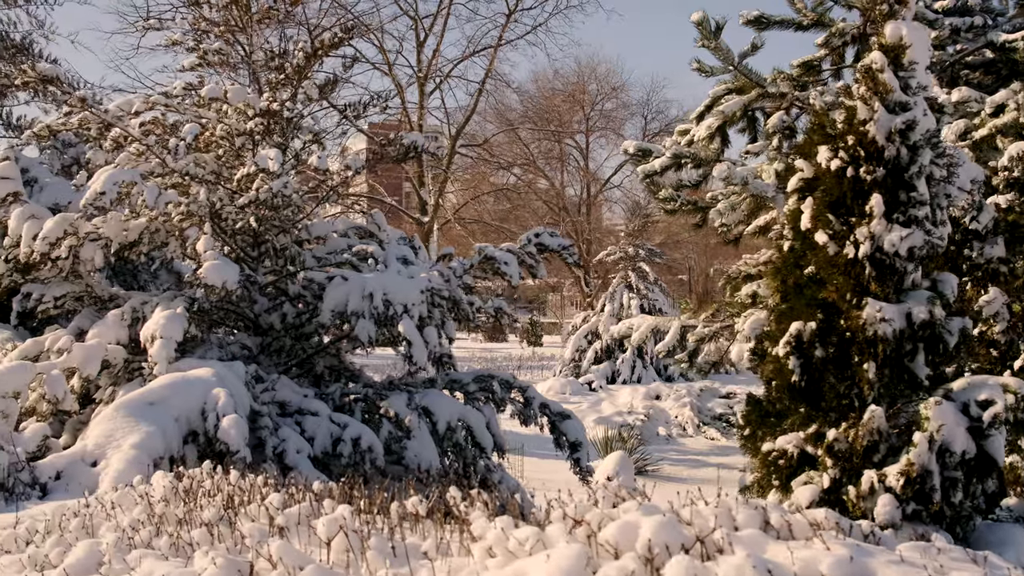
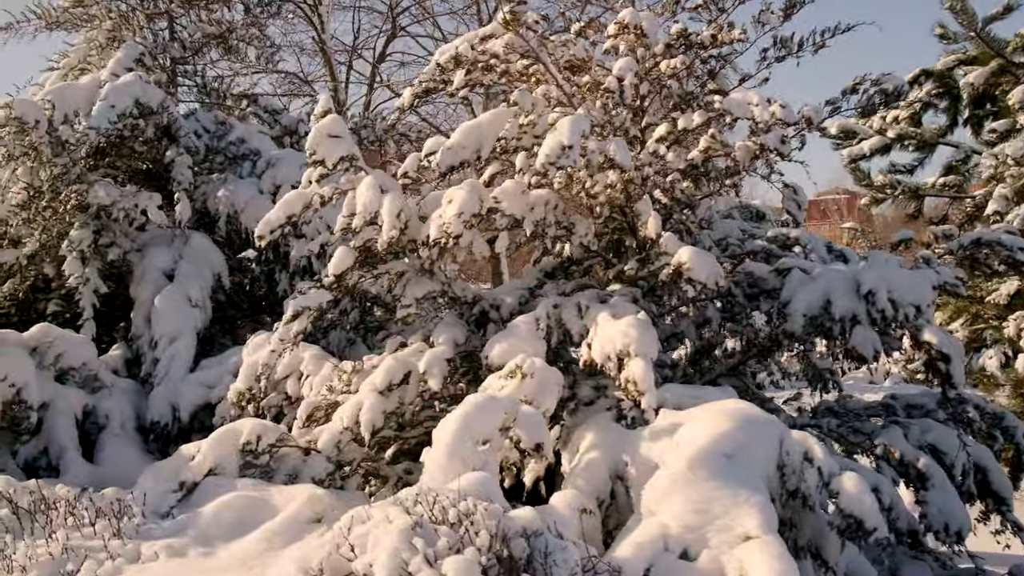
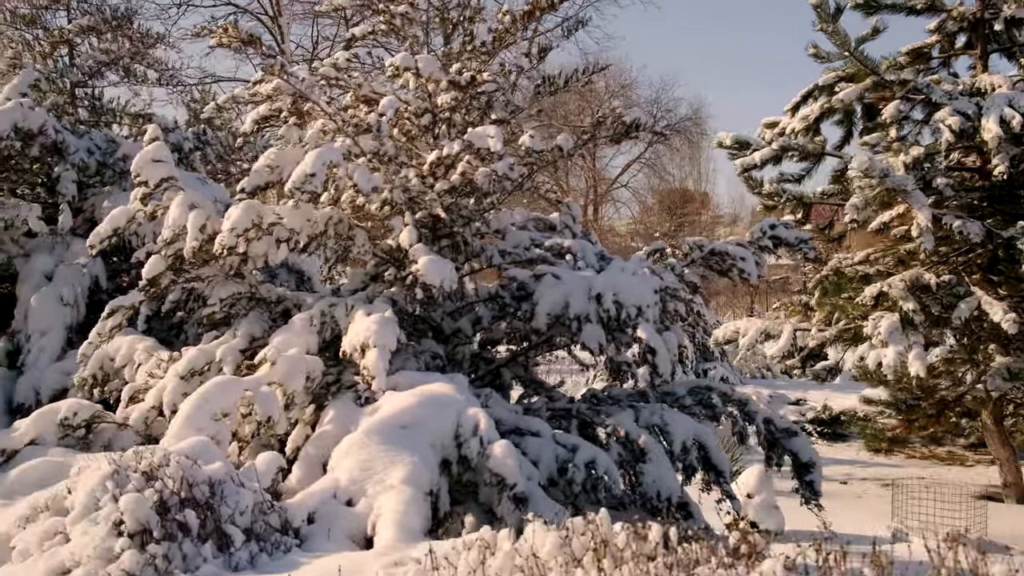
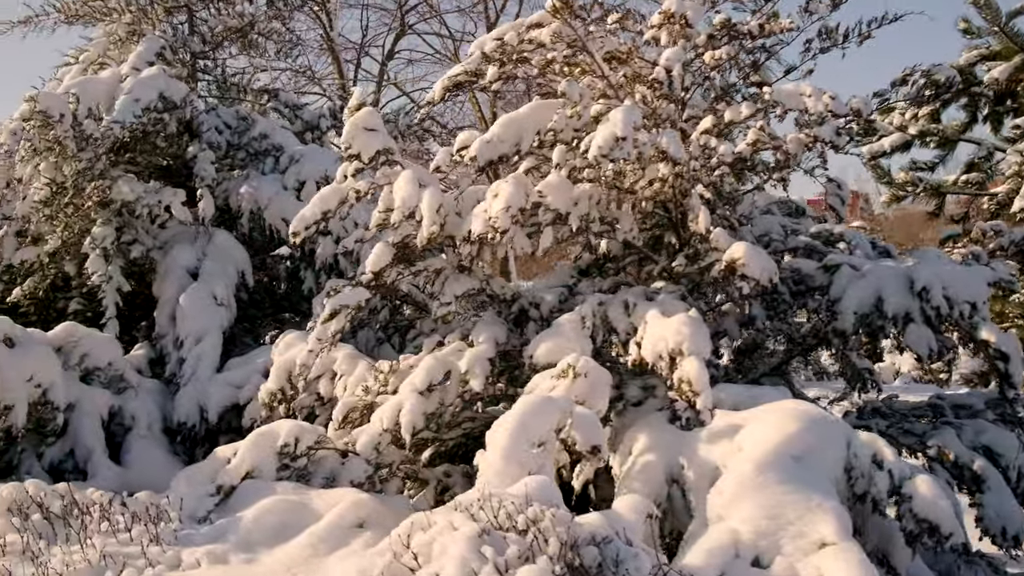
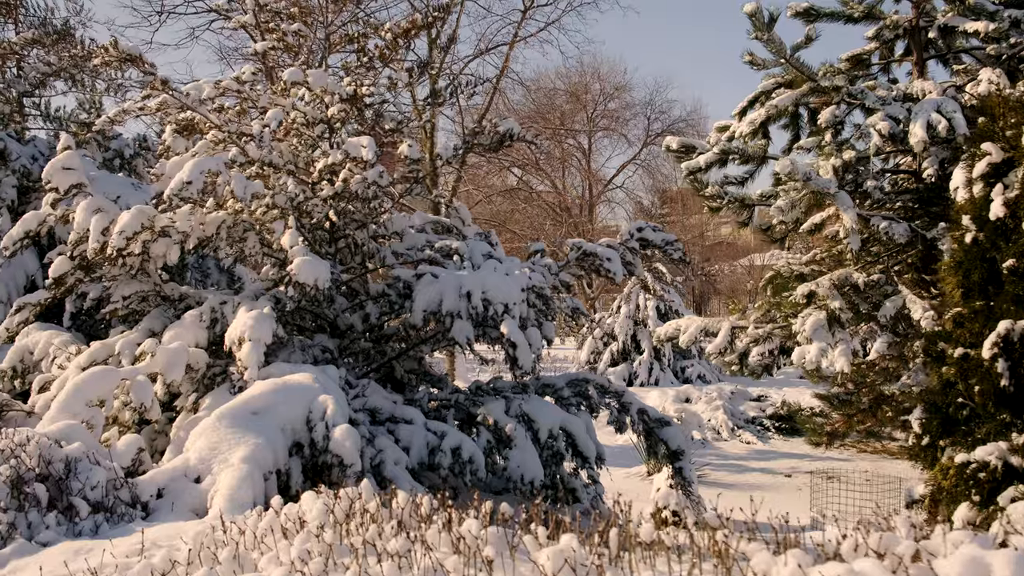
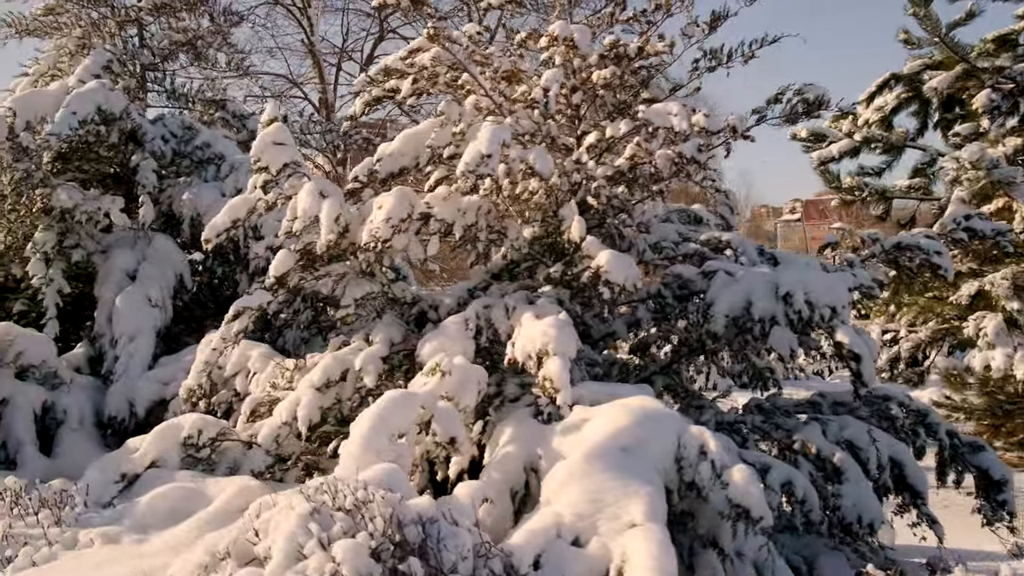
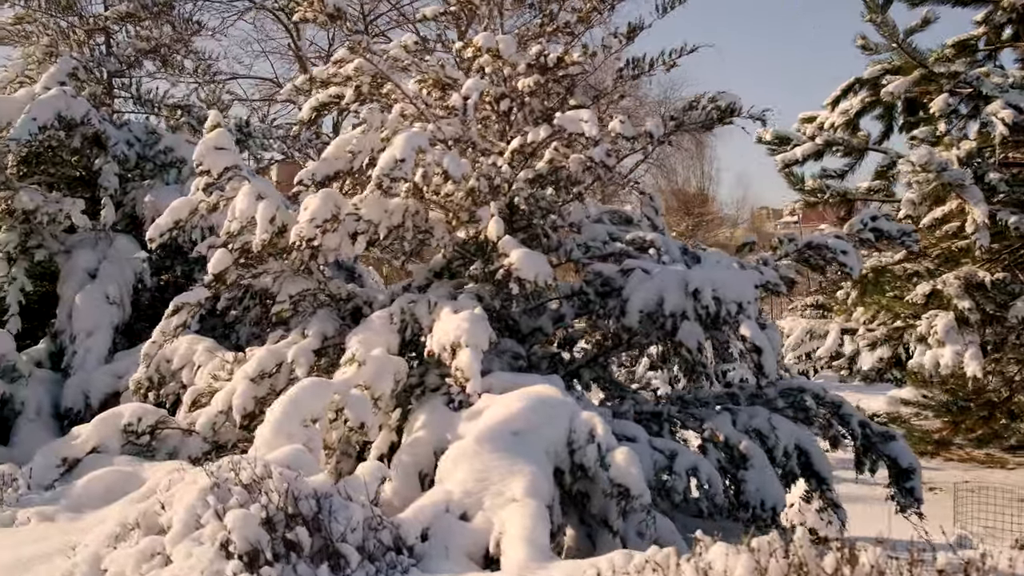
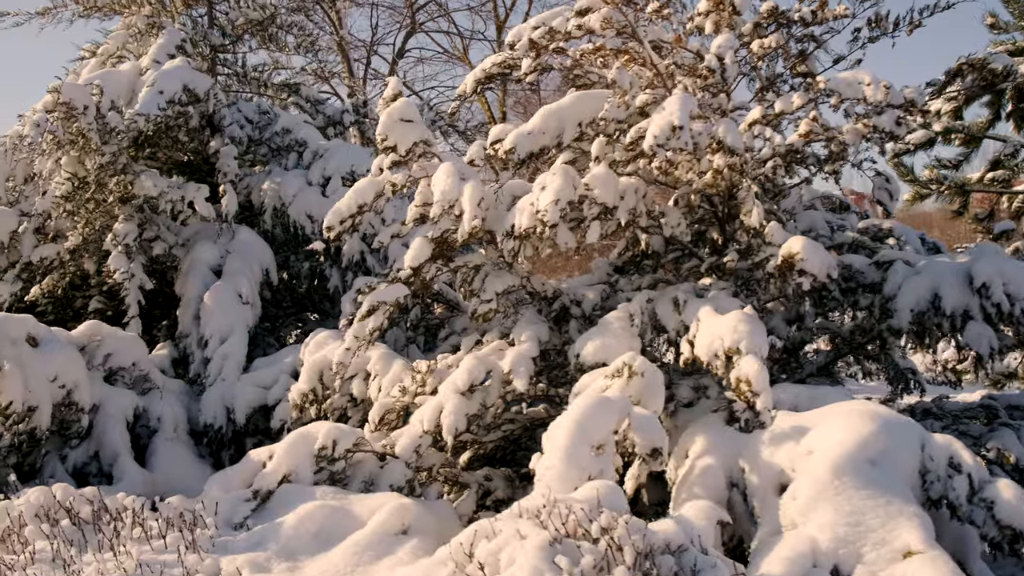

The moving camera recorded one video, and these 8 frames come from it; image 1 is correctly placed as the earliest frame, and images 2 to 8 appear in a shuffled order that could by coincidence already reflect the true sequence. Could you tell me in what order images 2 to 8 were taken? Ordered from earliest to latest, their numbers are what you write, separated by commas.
5, 3, 7, 6, 2, 4, 8
